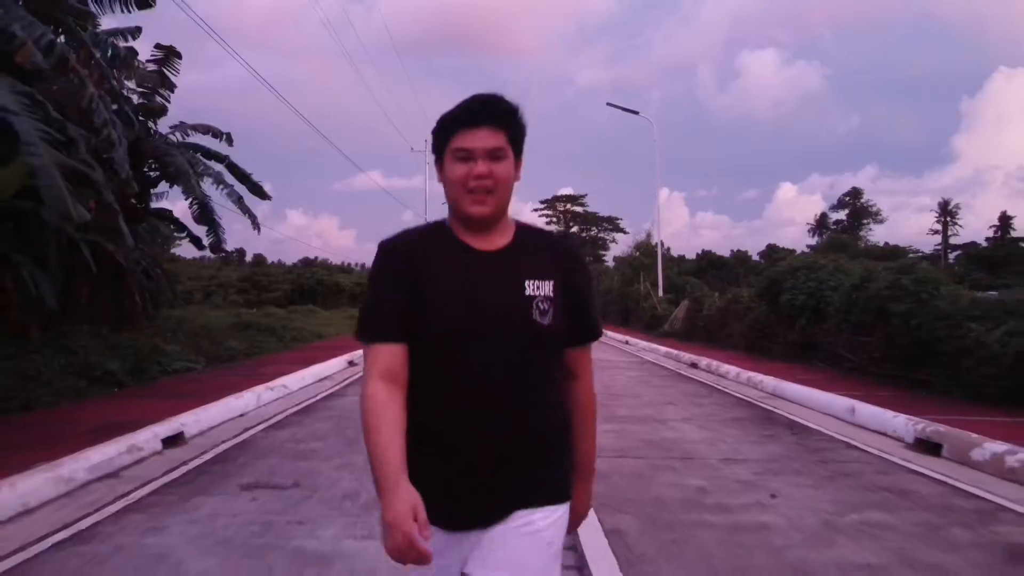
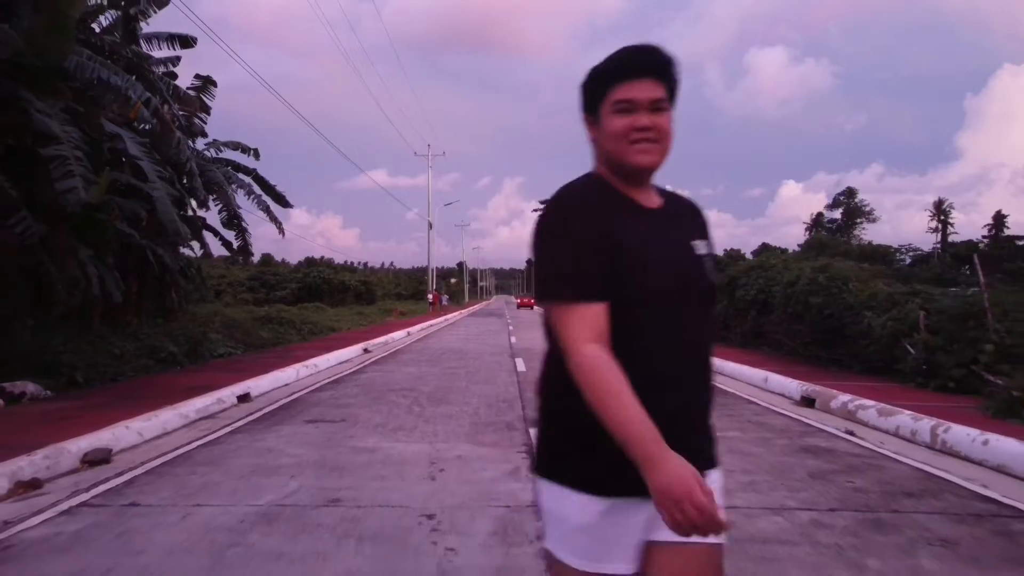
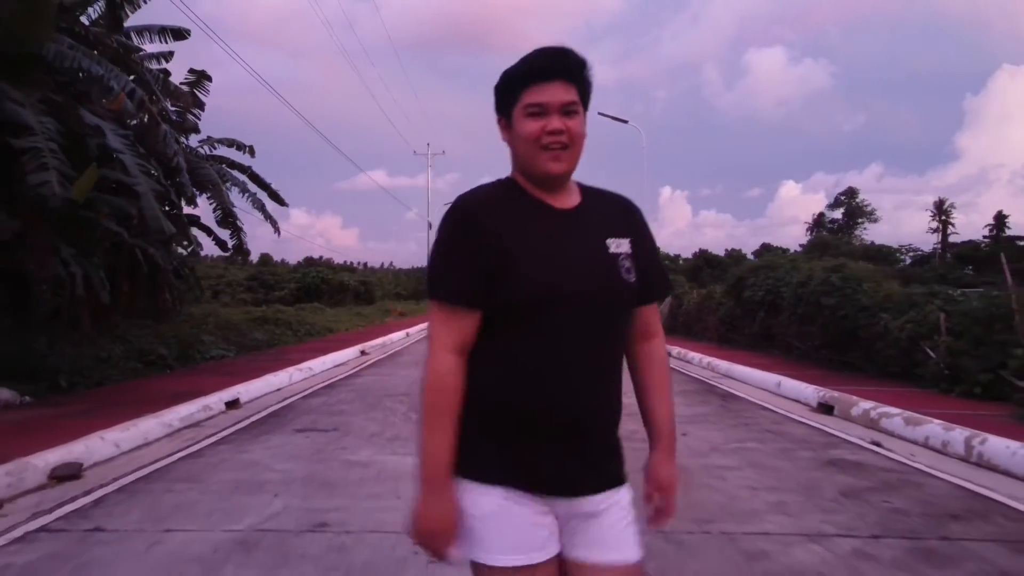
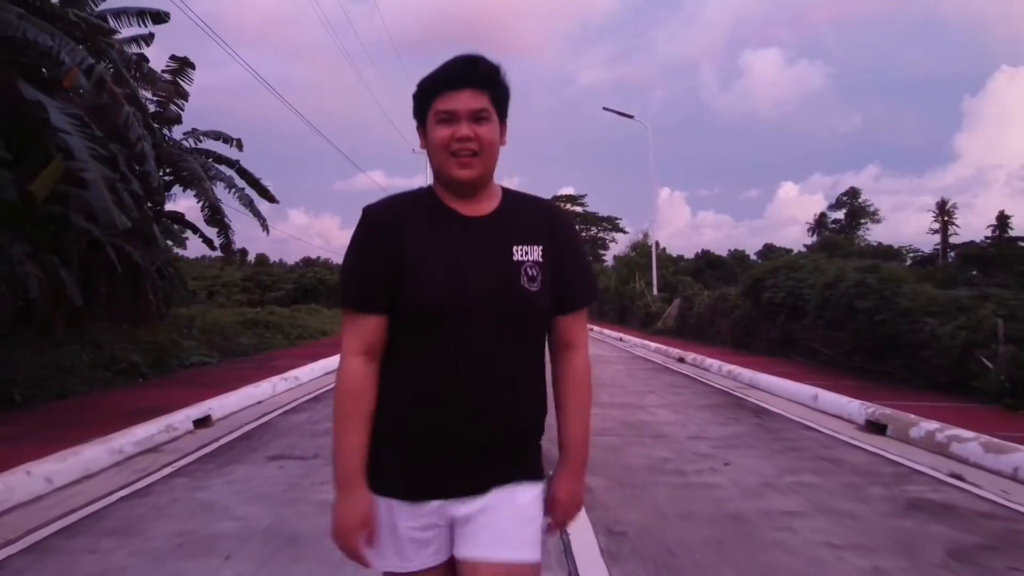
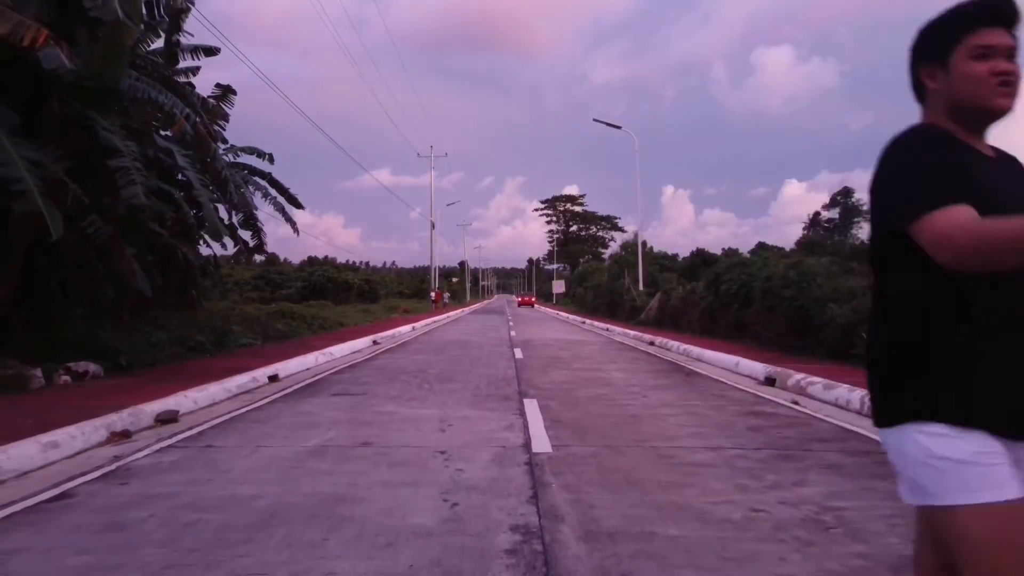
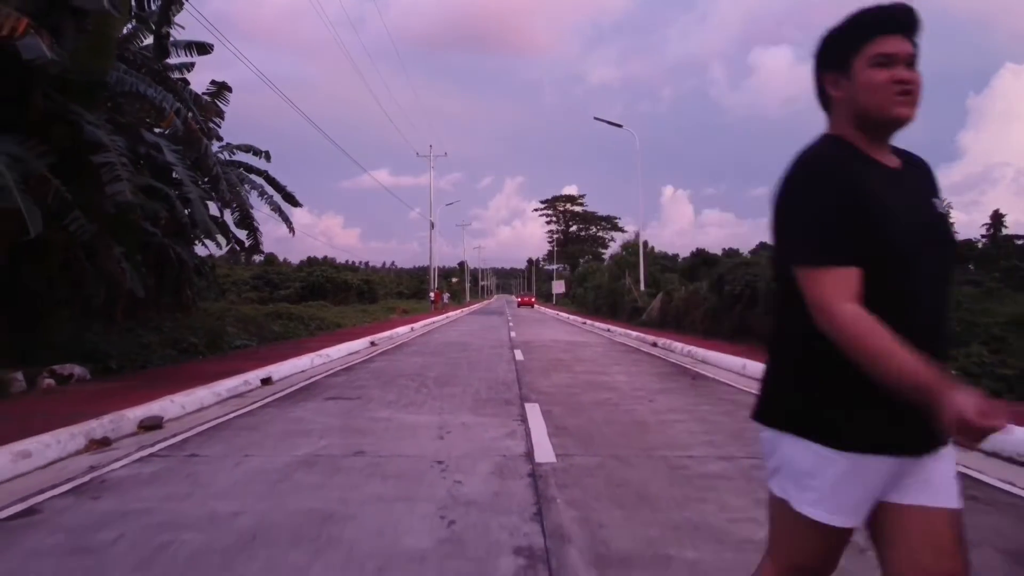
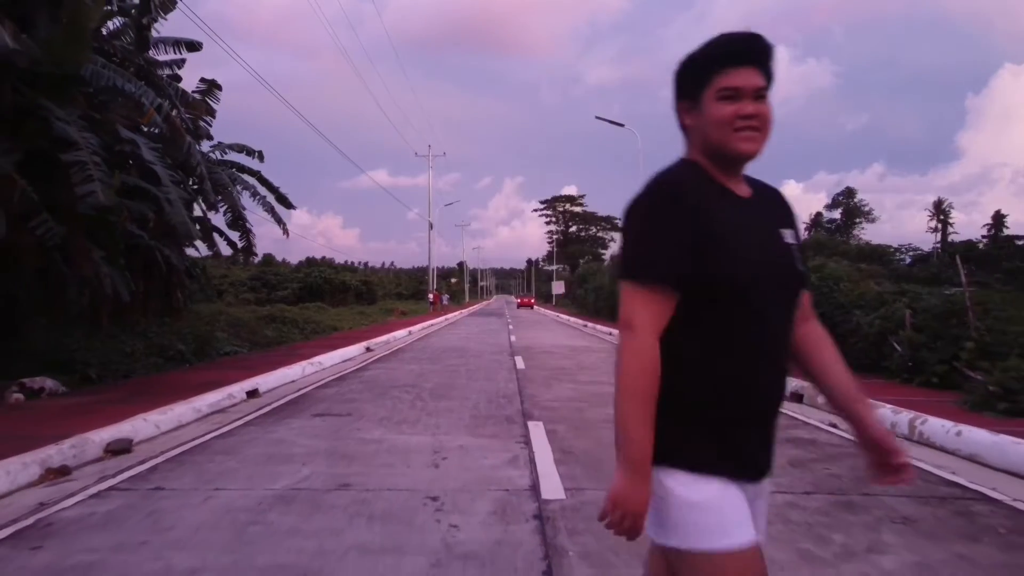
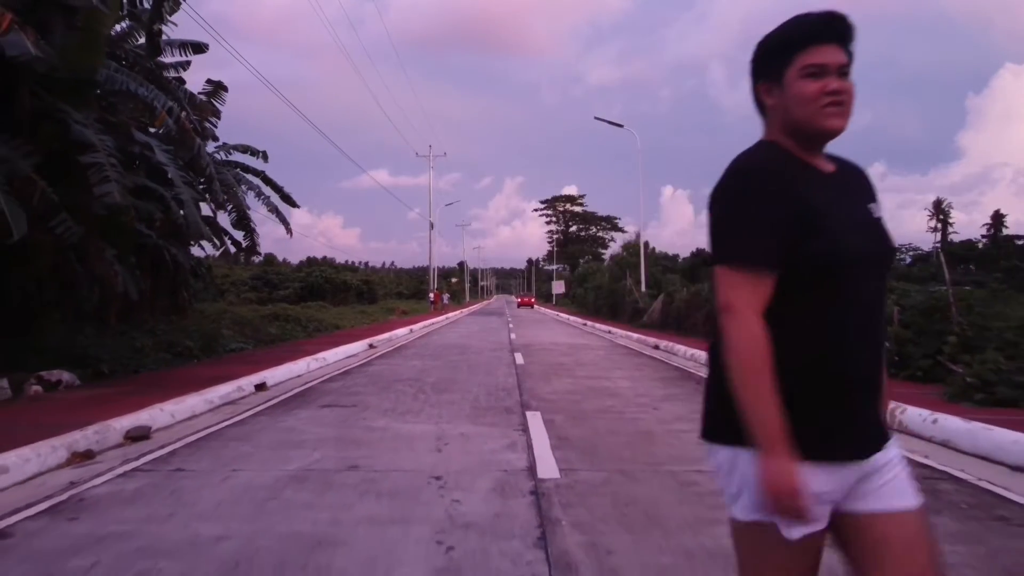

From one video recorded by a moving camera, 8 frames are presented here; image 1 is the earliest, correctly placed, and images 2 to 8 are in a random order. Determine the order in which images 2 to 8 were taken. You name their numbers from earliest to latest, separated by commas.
4, 3, 2, 7, 8, 6, 5
